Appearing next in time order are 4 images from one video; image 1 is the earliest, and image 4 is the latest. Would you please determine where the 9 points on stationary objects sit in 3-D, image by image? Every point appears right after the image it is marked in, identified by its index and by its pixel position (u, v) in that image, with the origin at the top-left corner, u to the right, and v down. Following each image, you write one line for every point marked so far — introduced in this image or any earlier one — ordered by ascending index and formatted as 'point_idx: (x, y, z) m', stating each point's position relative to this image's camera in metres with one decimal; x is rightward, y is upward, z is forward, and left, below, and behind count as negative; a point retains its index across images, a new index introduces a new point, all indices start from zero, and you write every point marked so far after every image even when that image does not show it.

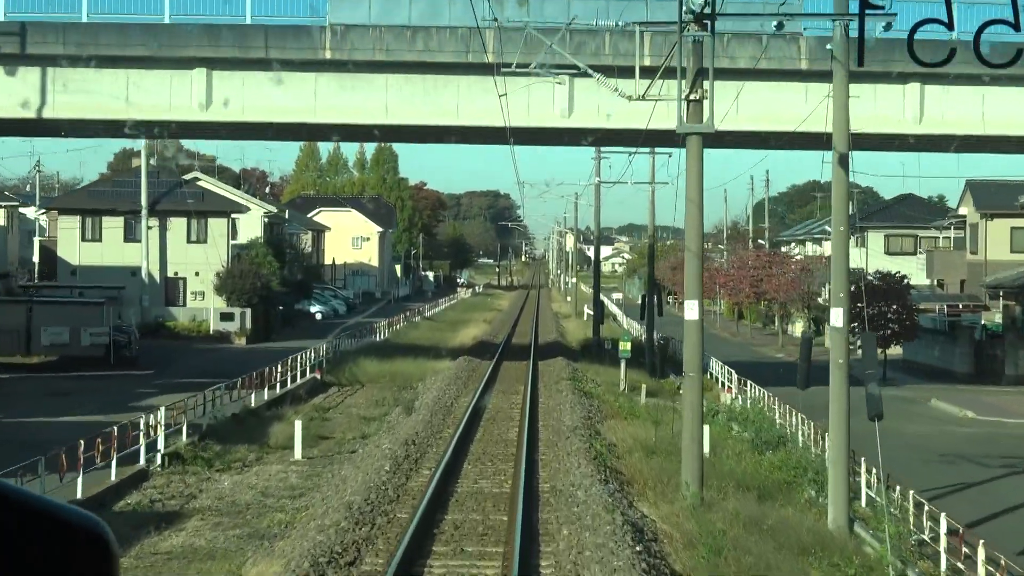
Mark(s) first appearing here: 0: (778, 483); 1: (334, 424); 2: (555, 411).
0: (+2.2, -1.6, +14.0) m
1: (-2.0, -1.6, +19.3) m
2: (+0.5, -1.4, +18.9) m
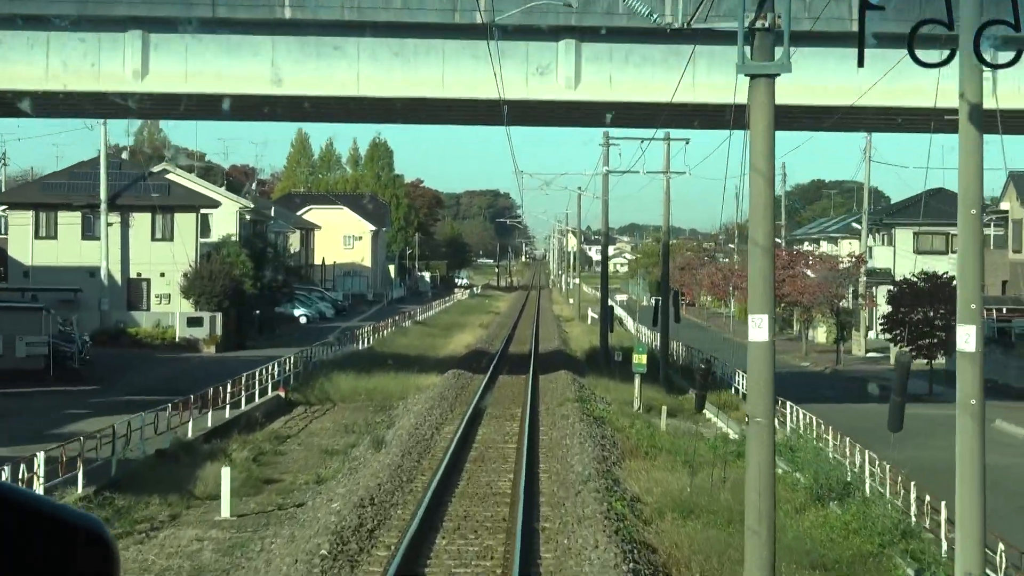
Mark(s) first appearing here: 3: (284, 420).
0: (+2.1, -1.7, +10.4) m
1: (-2.1, -1.6, +15.6) m
2: (+0.4, -1.4, +15.2) m
3: (-2.7, -1.5, +19.8) m
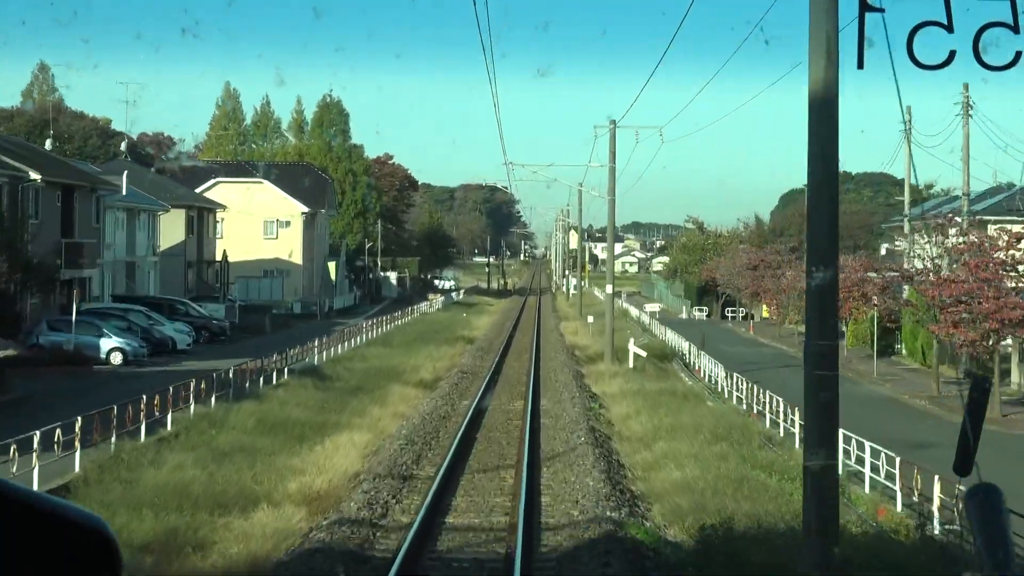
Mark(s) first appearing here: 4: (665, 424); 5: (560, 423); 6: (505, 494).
0: (+1.8, -1.9, -11.7) m
1: (-2.4, -1.8, -6.5) m
2: (+0.1, -1.6, -6.9) m
3: (-3.0, -1.8, -2.3) m
4: (+1.5, -1.3, +17.0) m
5: (+0.5, -1.3, +17.2) m
6: (0.0, -1.4, +12.0) m
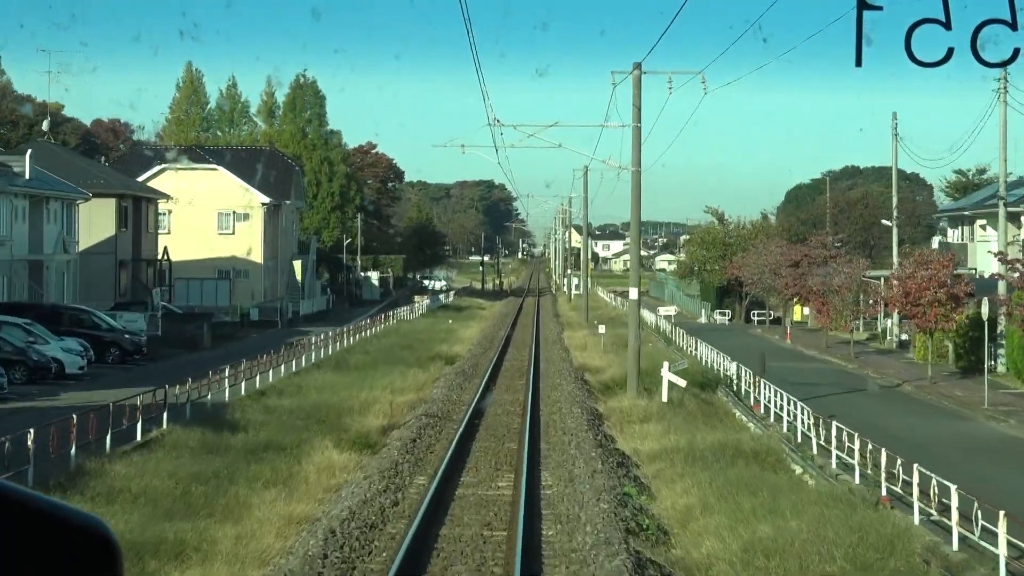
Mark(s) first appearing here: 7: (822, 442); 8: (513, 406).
0: (+1.7, -2.0, -19.1) m
1: (-2.5, -1.9, -13.8) m
2: (0.0, -1.7, -14.2) m
3: (-3.1, -1.9, -9.6) m
4: (+1.4, -1.3, +9.7) m
5: (+0.4, -1.4, +9.9) m
6: (-0.2, -1.5, +4.7) m
7: (+2.8, -1.4, +15.2) m
8: (0.0, -1.3, +19.3) m
